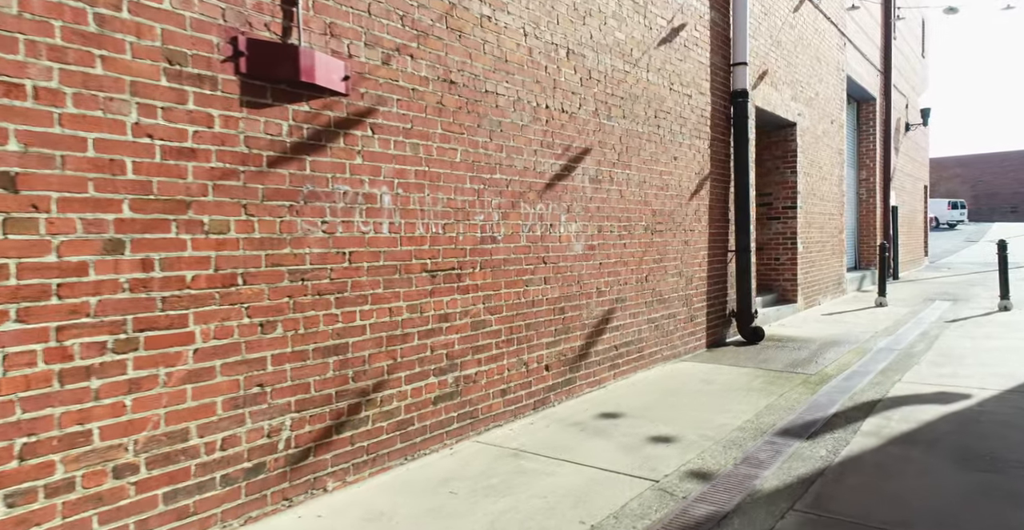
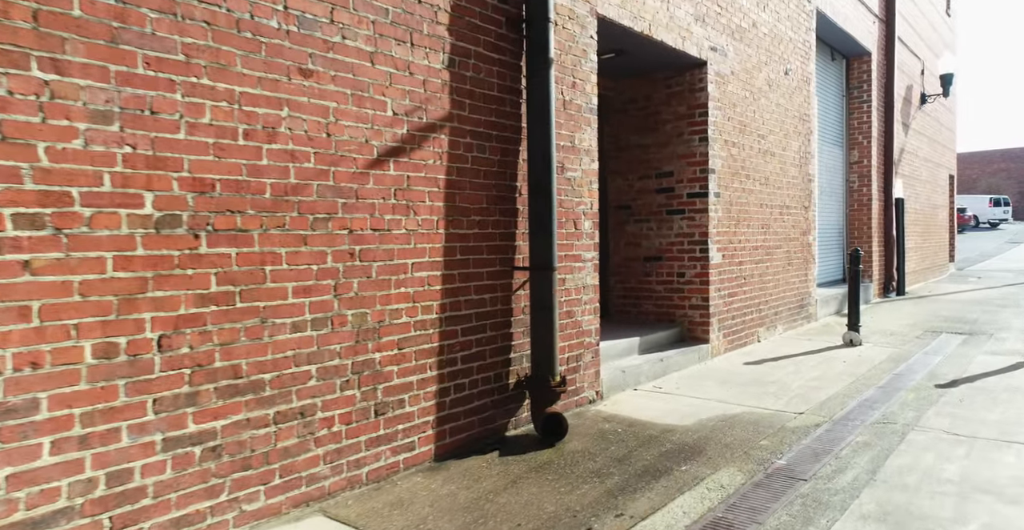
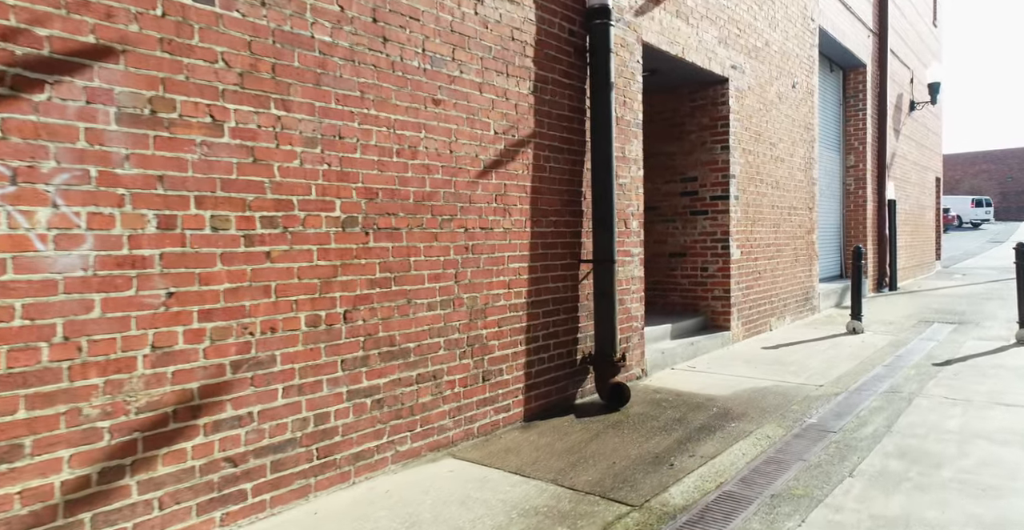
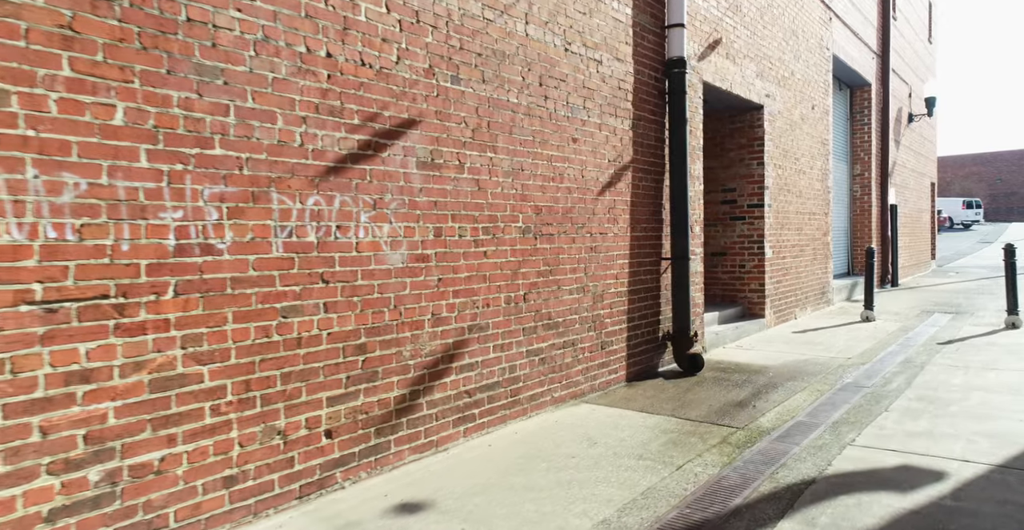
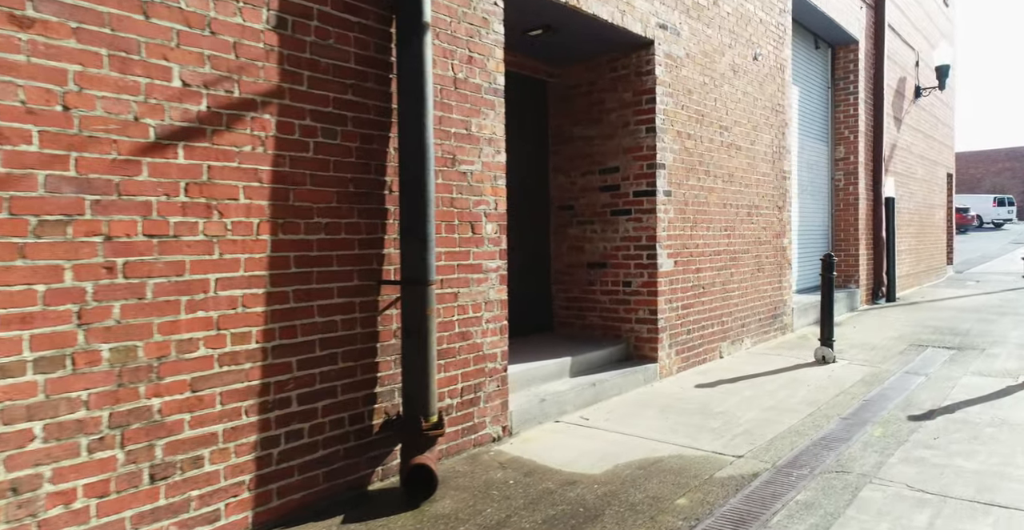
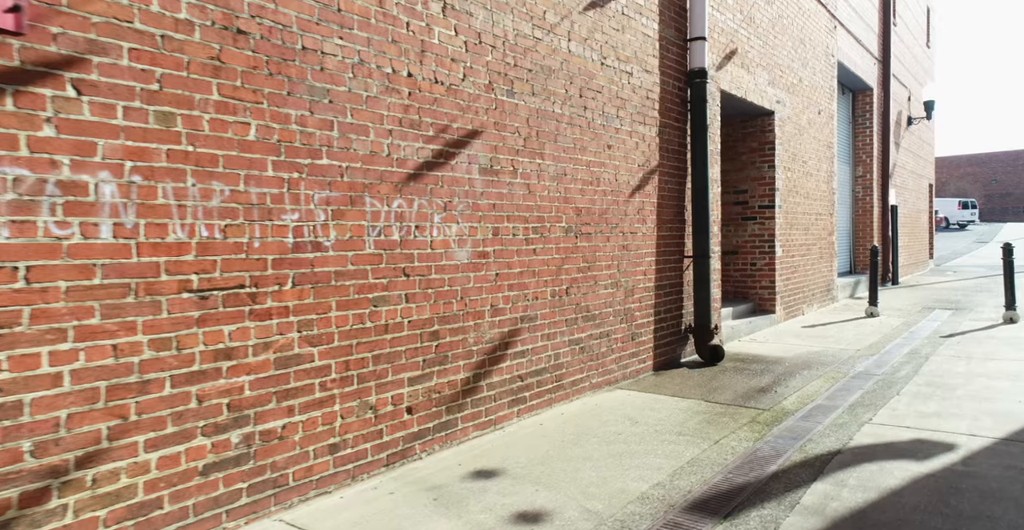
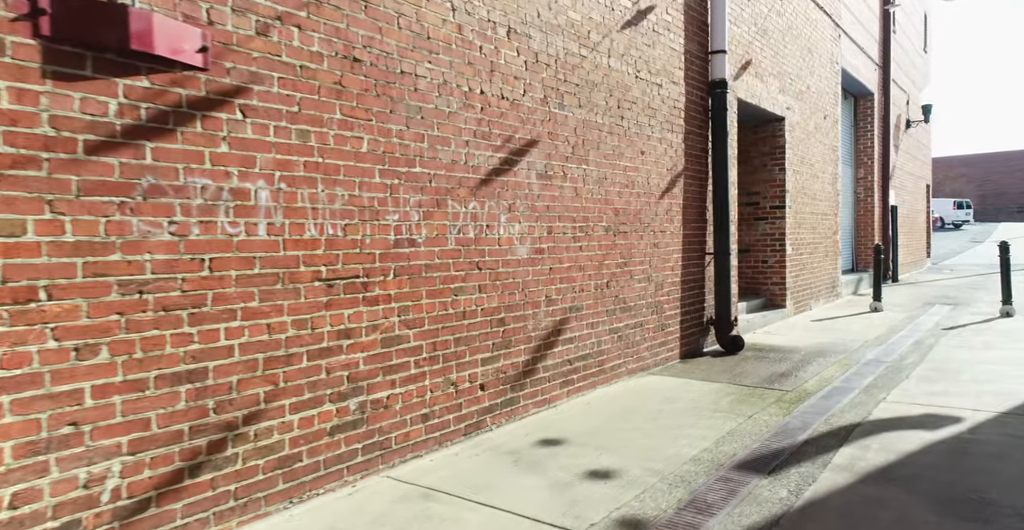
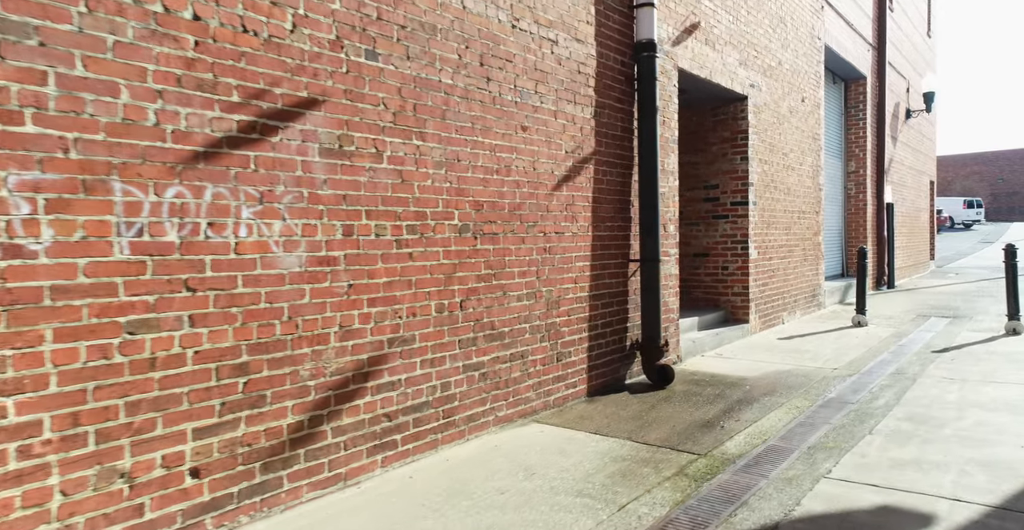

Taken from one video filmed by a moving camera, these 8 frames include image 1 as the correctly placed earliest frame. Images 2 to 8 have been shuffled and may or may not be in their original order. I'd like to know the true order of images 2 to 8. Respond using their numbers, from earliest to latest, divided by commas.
7, 6, 4, 8, 3, 2, 5
